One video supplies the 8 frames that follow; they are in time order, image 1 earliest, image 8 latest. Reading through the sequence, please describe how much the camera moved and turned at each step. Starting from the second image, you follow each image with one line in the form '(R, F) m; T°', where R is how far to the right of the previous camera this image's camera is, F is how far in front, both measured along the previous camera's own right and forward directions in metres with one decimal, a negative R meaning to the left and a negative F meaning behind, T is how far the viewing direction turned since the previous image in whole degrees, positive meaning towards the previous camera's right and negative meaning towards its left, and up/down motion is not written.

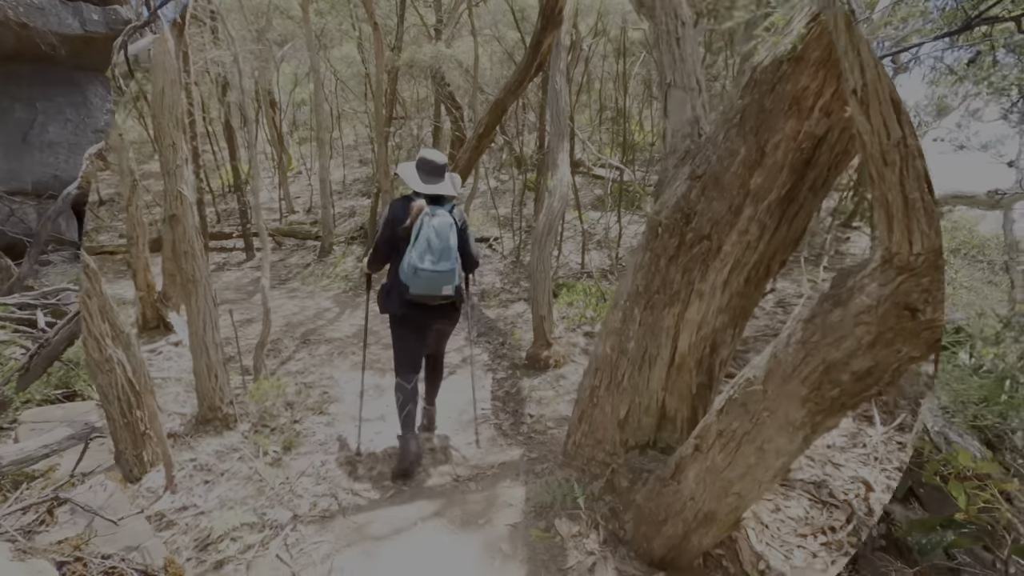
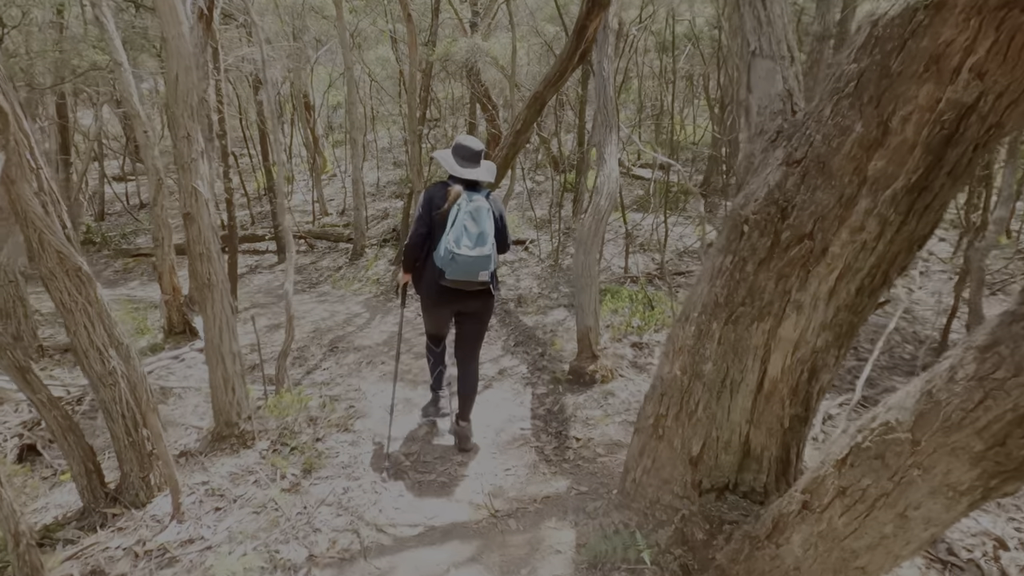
(-0.1, +0.4) m; -4°
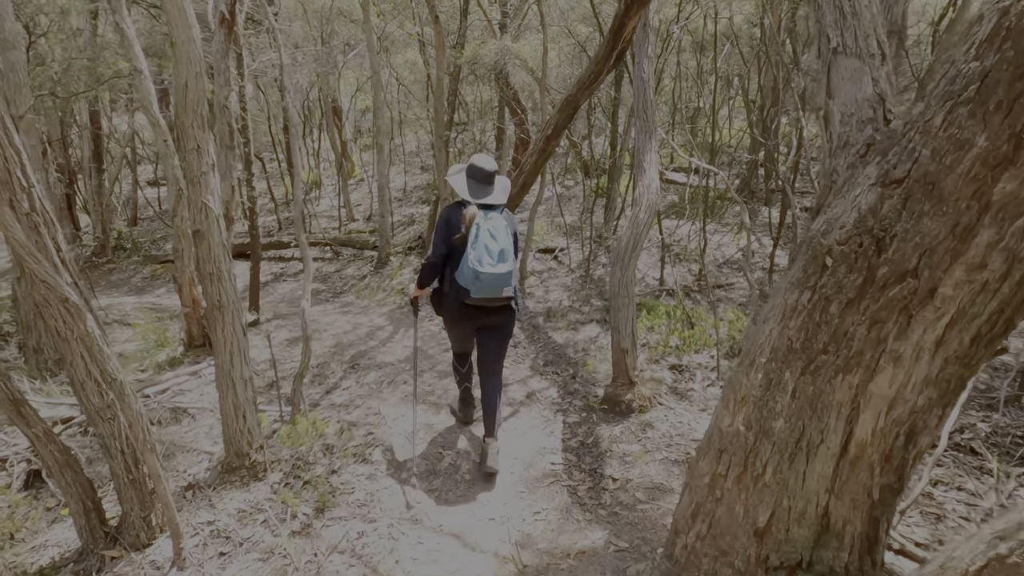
(0.0, +0.3) m; -3°
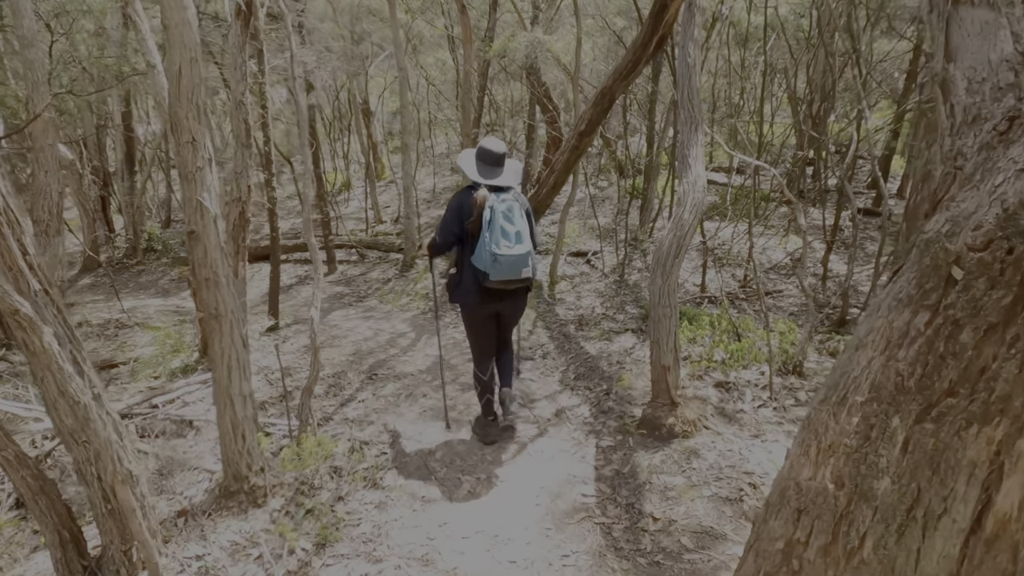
(0.0, +0.4) m; -3°
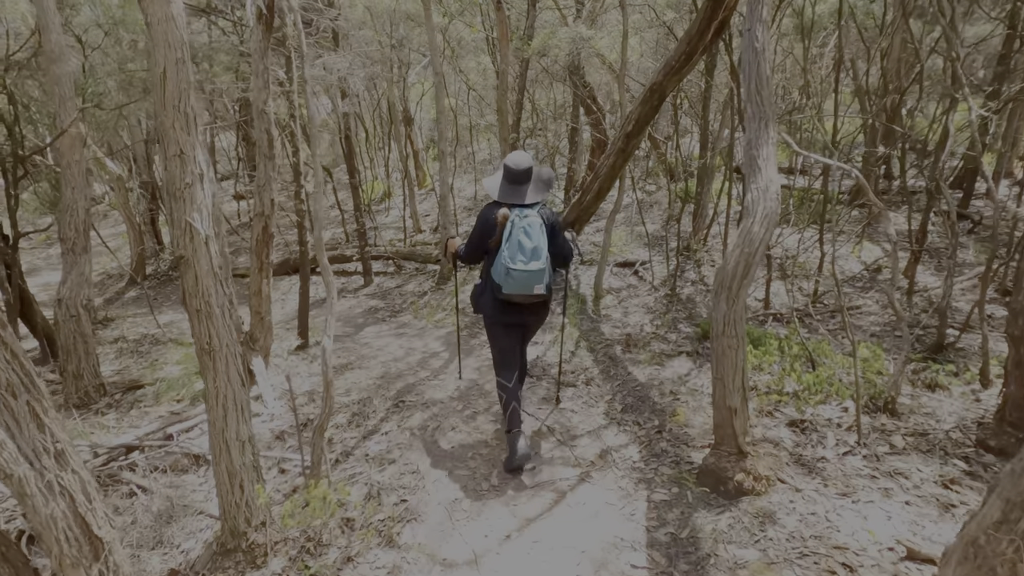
(+0.1, +0.4) m; -5°
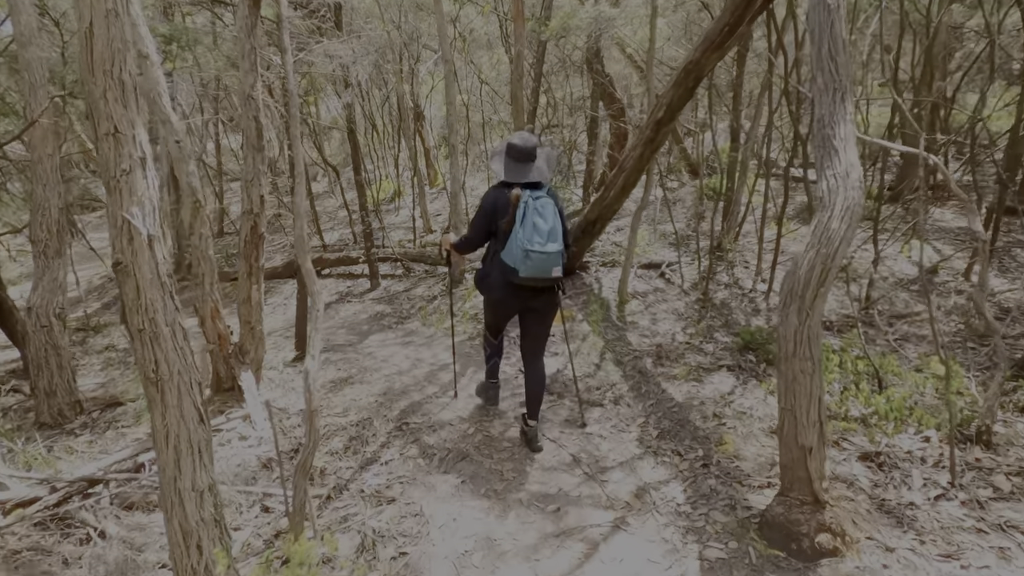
(0.0, +0.5) m; -1°
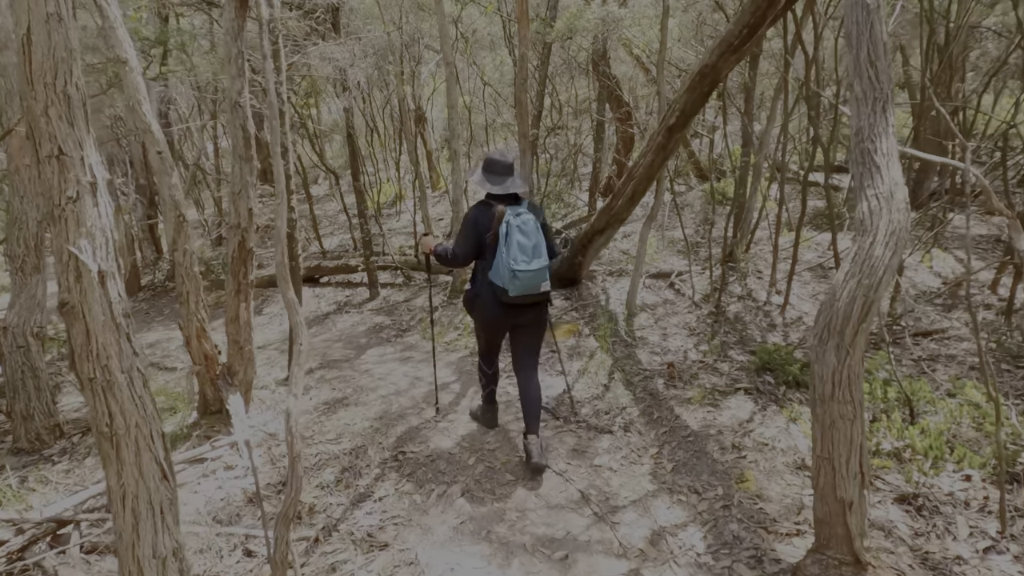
(0.0, +0.2) m; 0°
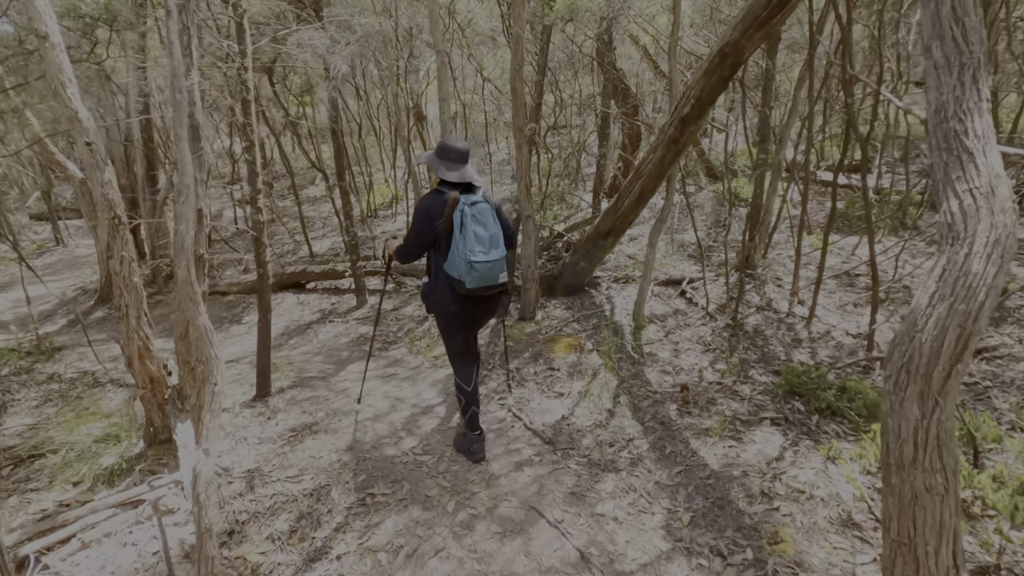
(+0.1, +0.5) m; -1°
